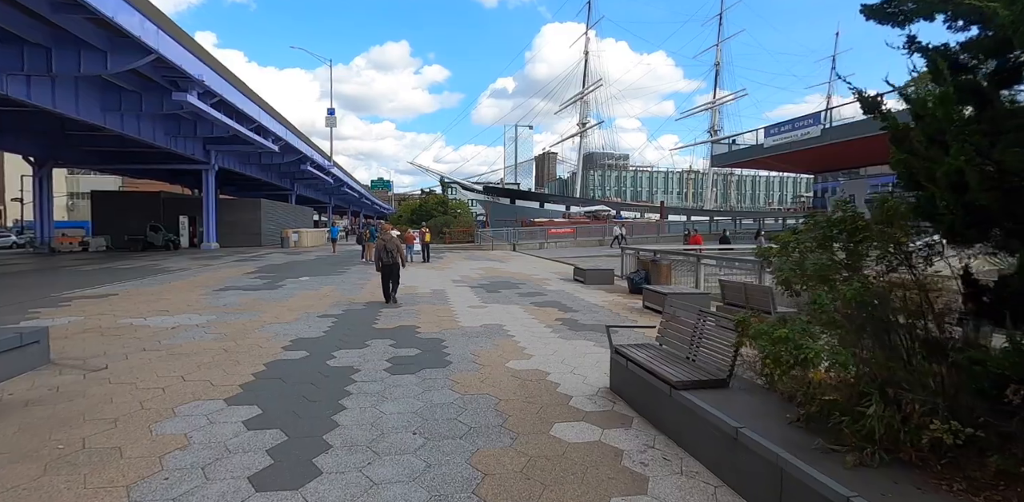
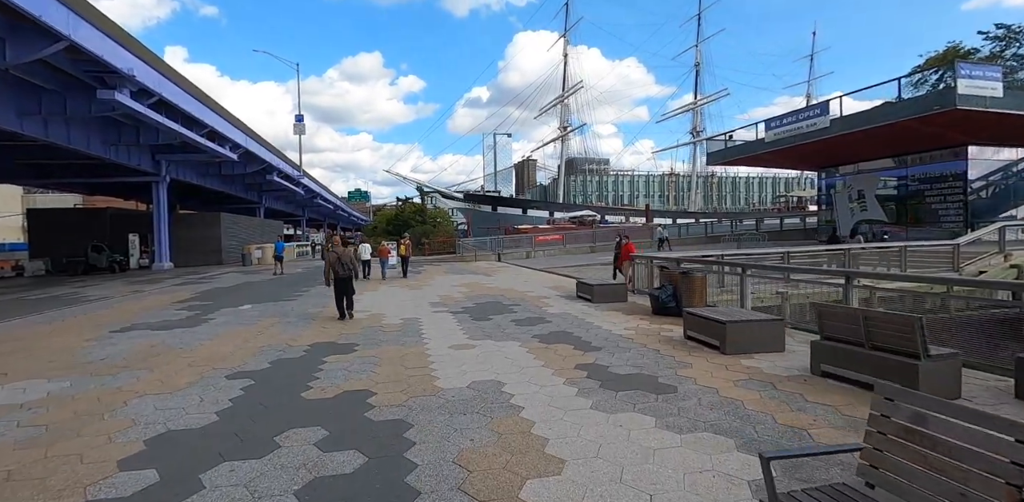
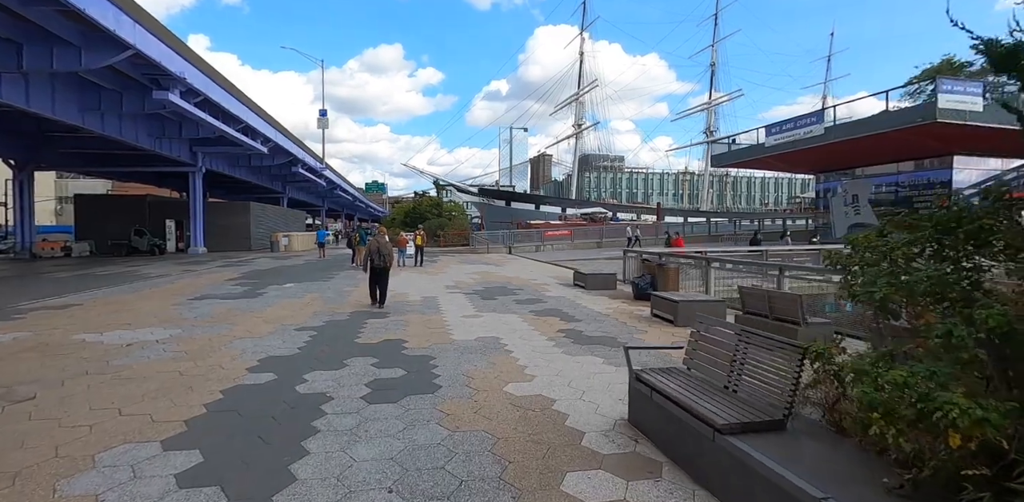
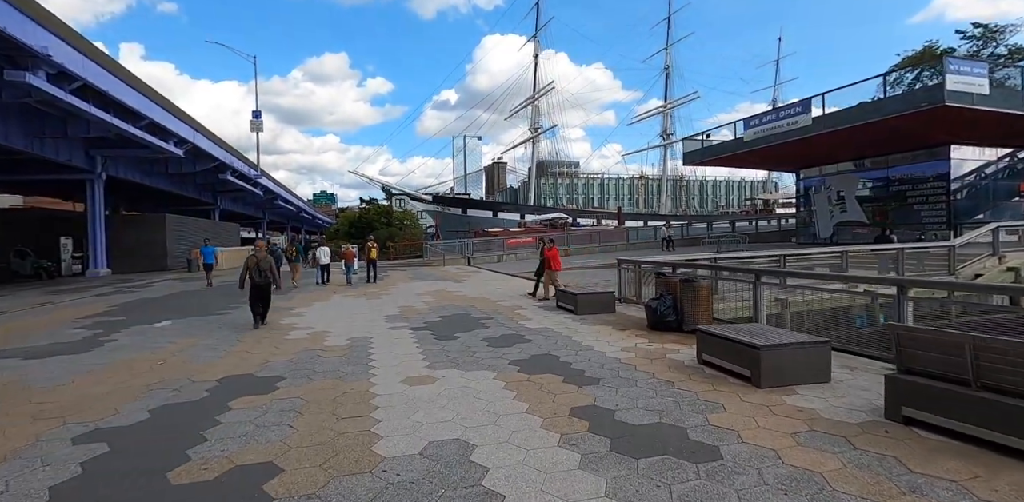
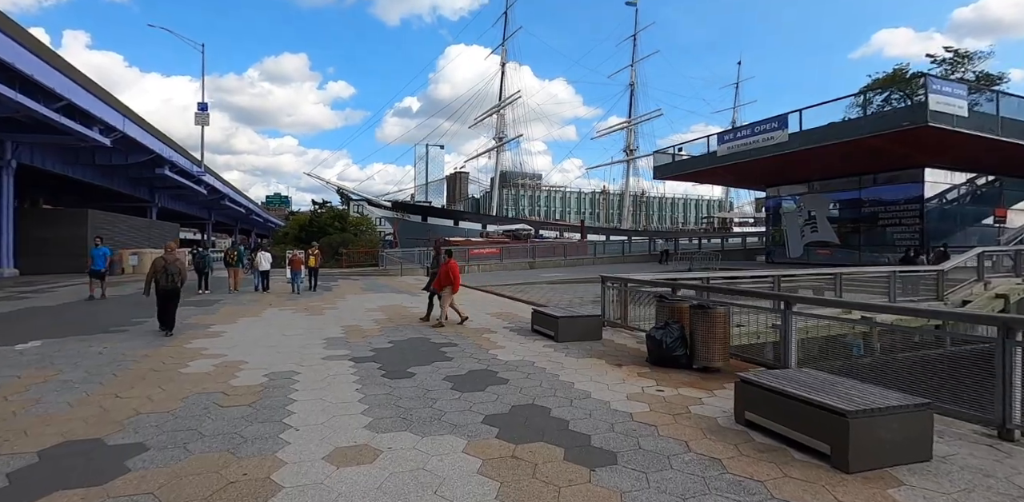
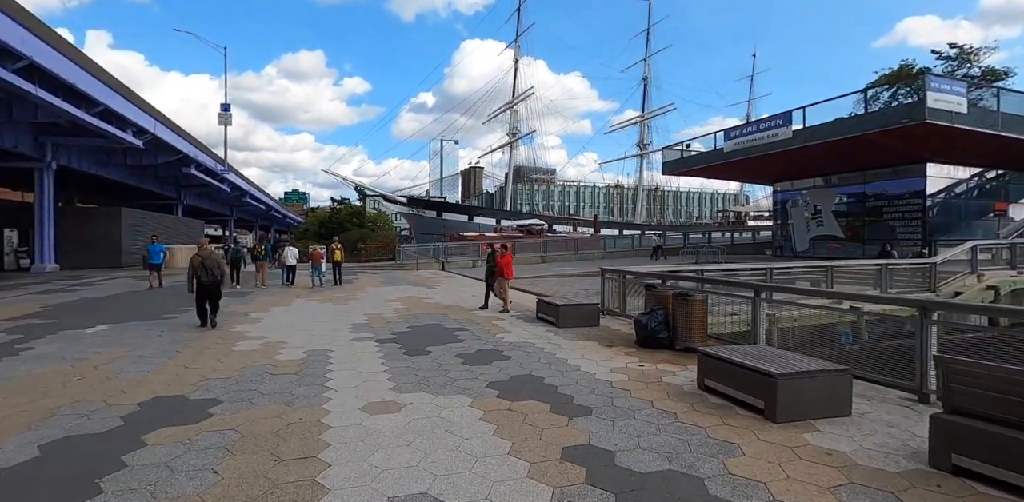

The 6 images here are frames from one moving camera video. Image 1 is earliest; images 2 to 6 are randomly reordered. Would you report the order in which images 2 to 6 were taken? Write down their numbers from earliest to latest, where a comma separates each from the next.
3, 2, 4, 6, 5
